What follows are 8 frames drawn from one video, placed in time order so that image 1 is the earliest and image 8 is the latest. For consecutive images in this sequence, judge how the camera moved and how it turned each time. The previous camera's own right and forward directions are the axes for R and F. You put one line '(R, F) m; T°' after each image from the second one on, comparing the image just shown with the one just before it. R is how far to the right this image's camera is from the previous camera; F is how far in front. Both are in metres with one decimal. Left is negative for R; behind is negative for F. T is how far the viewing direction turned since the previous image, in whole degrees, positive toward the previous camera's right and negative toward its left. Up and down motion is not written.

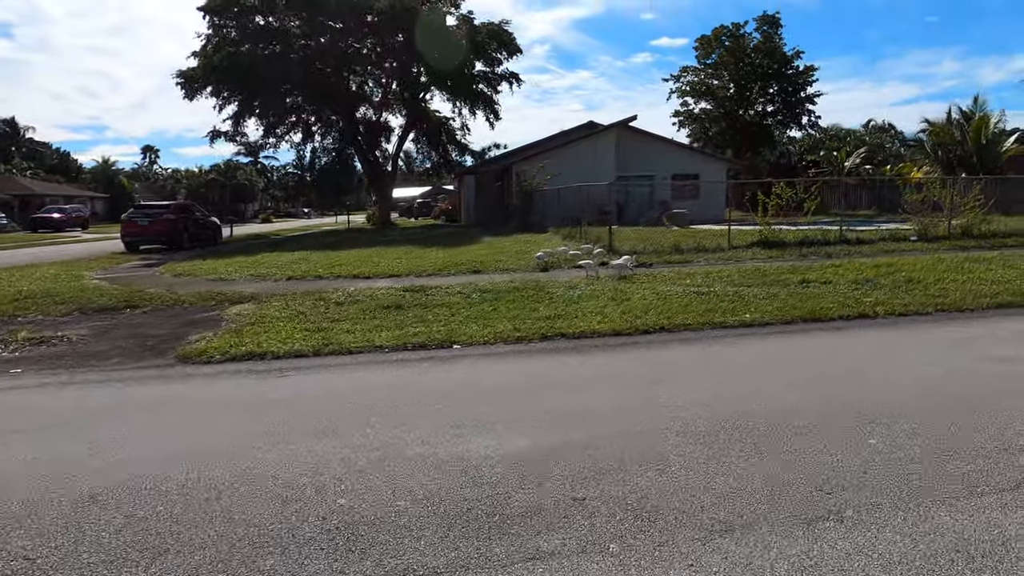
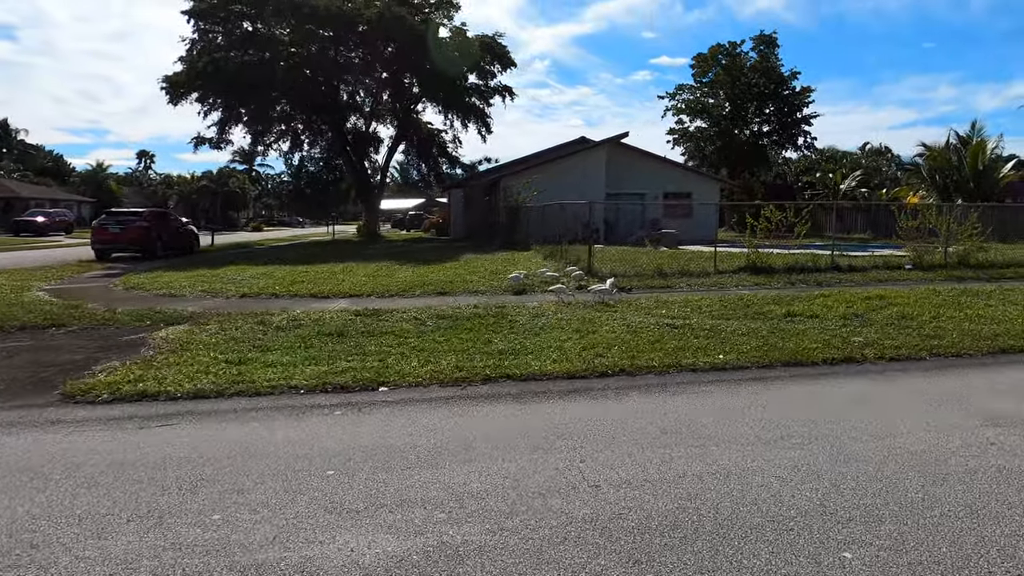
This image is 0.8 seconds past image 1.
(+0.5, +0.8) m; 0°
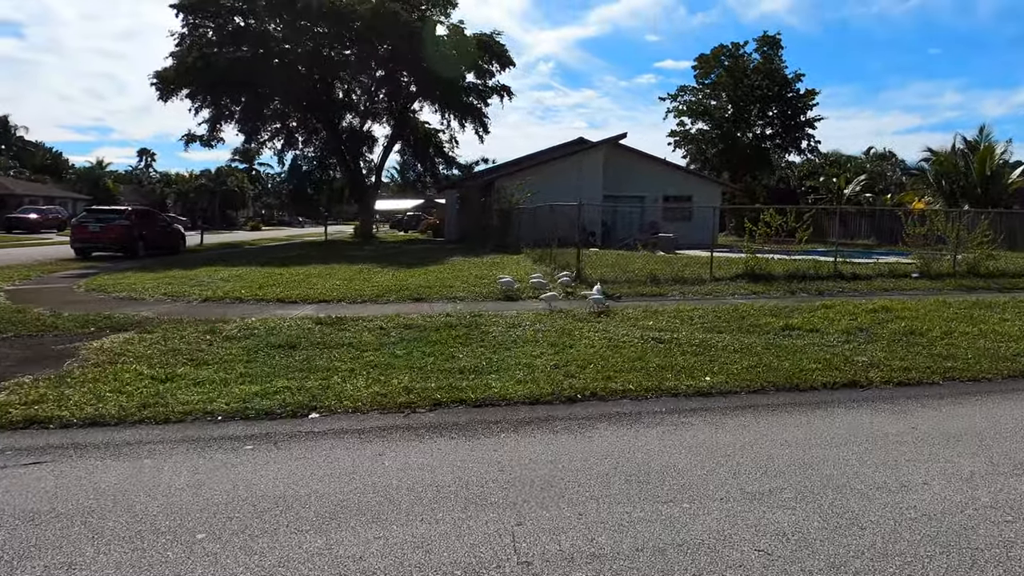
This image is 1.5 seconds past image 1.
(+0.4, +0.7) m; 0°
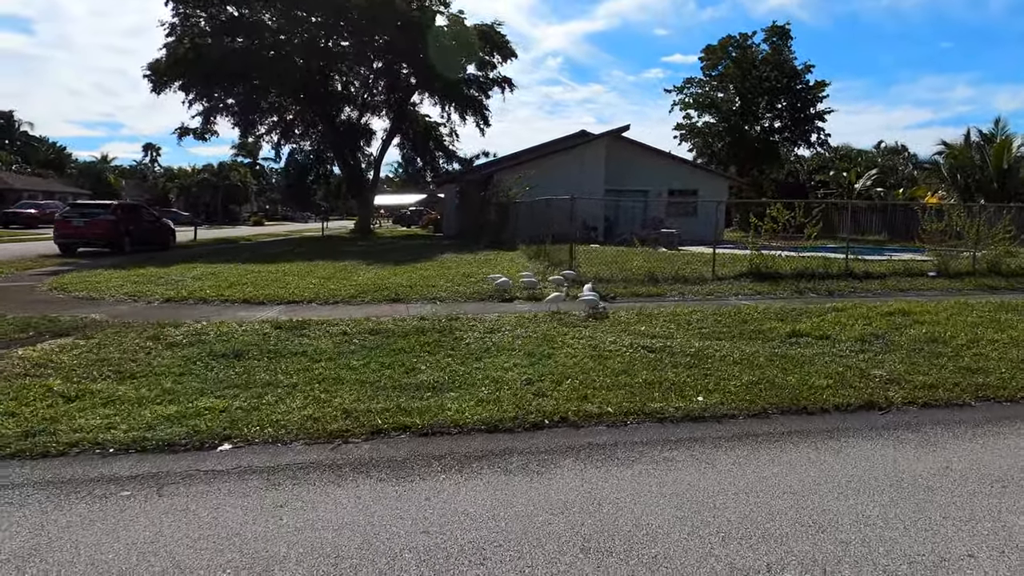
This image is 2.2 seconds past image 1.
(+0.3, +0.8) m; -1°
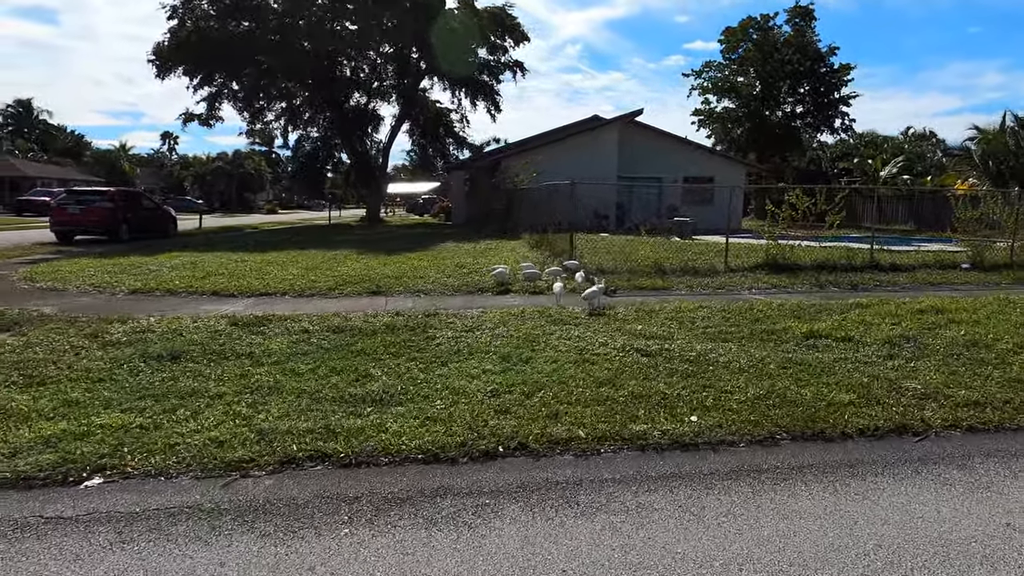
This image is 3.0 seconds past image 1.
(+0.4, +0.8) m; -2°
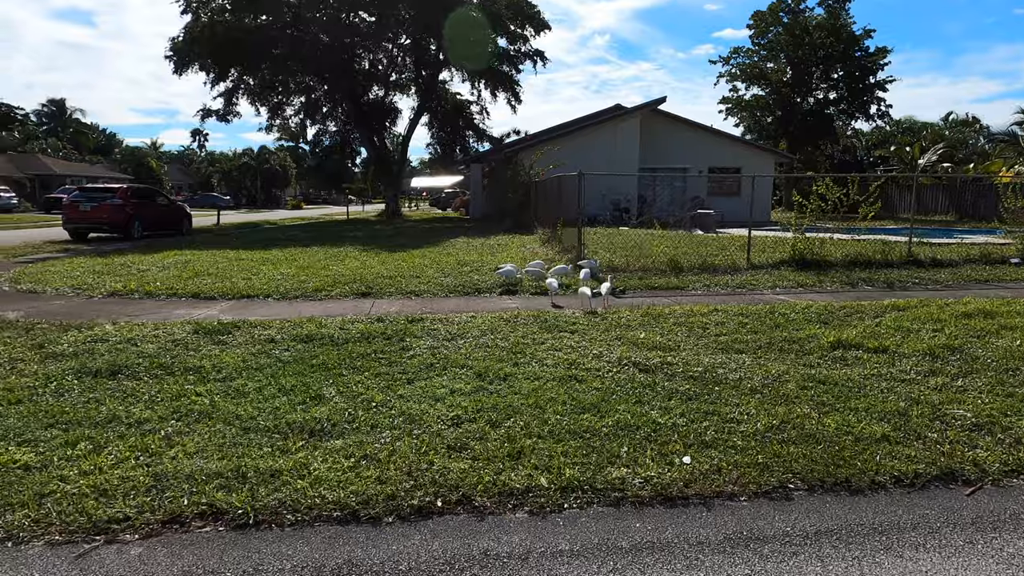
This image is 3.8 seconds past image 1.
(+0.4, +0.7) m; -2°
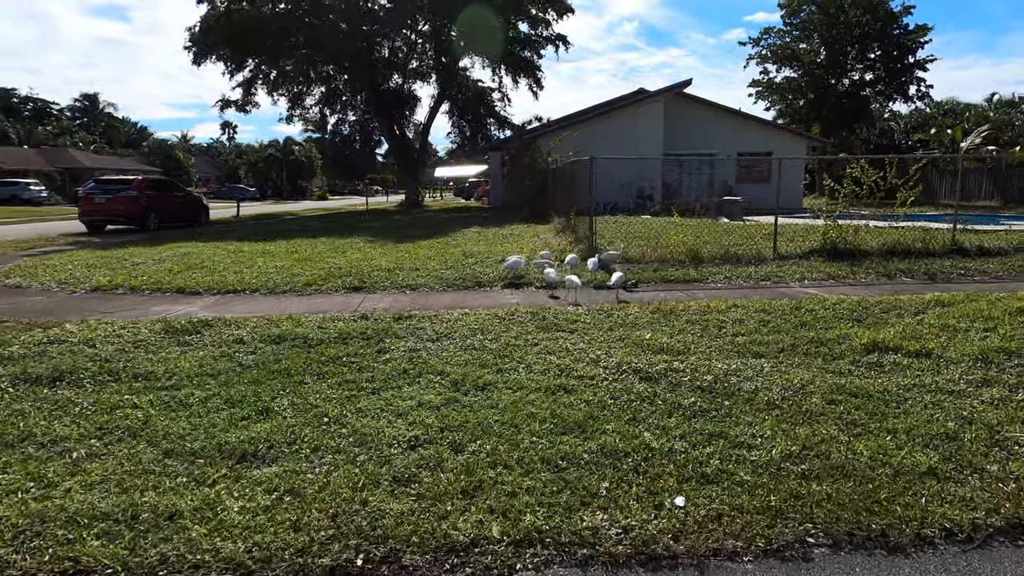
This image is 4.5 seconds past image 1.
(+0.3, +0.6) m; -2°
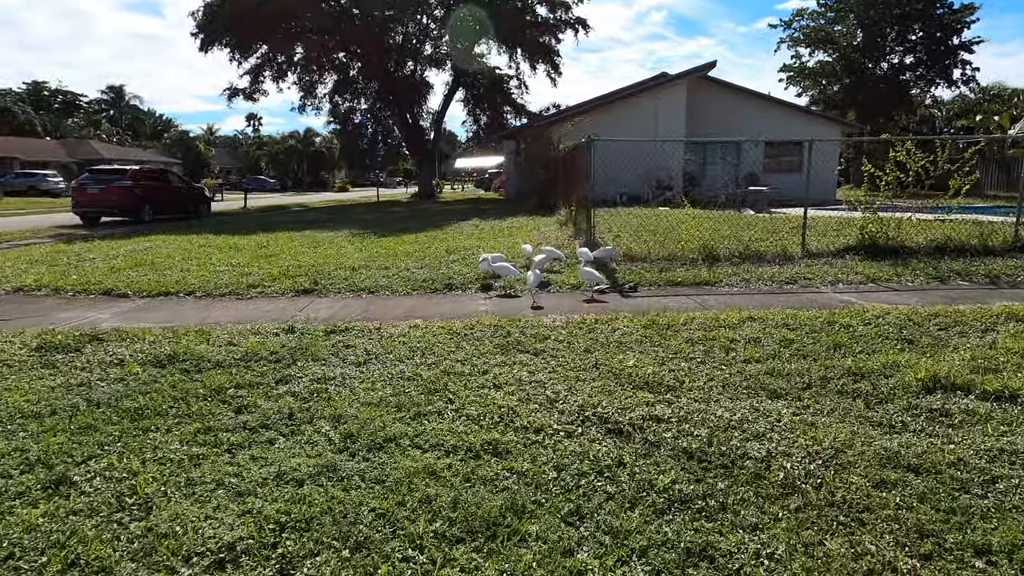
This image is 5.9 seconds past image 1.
(+0.5, +1.3) m; -2°
